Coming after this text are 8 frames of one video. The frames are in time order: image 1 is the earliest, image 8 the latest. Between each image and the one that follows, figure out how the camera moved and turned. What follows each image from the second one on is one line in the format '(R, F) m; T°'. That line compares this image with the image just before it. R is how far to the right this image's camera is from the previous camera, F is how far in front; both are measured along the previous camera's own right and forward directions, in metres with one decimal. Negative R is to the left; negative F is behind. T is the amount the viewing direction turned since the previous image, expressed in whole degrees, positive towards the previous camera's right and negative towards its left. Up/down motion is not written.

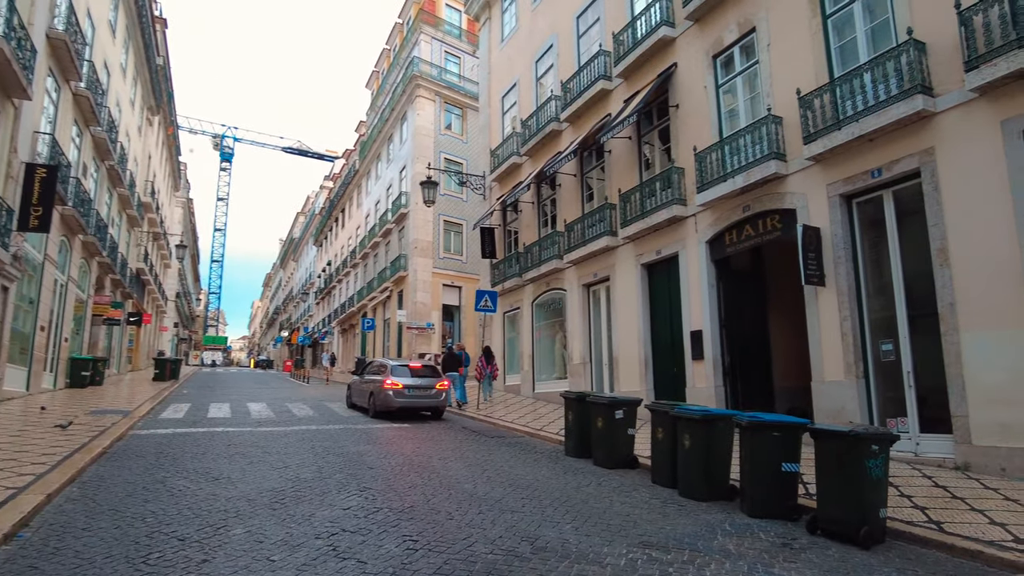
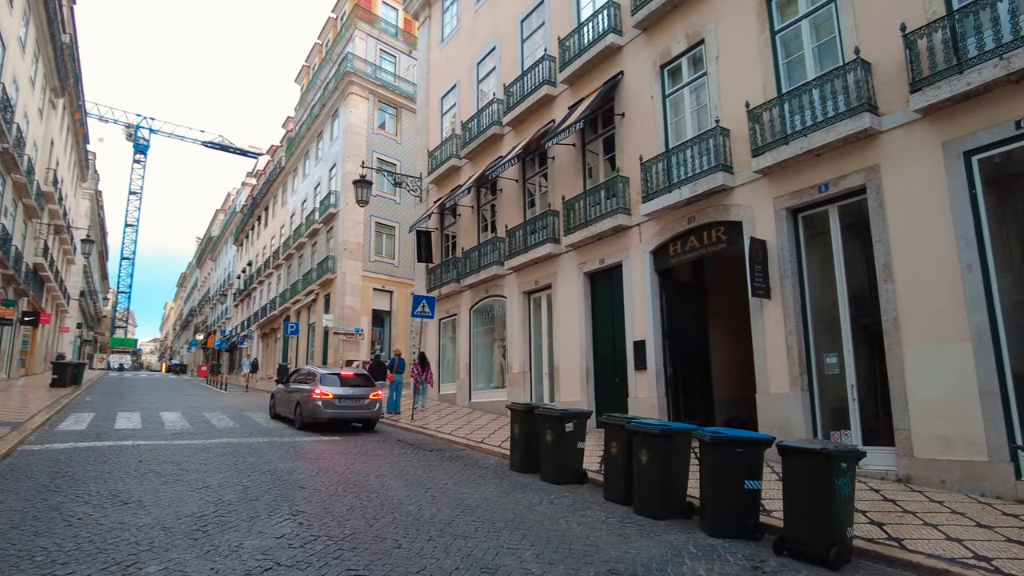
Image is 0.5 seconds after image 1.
(-0.3, +0.4) m; +6°
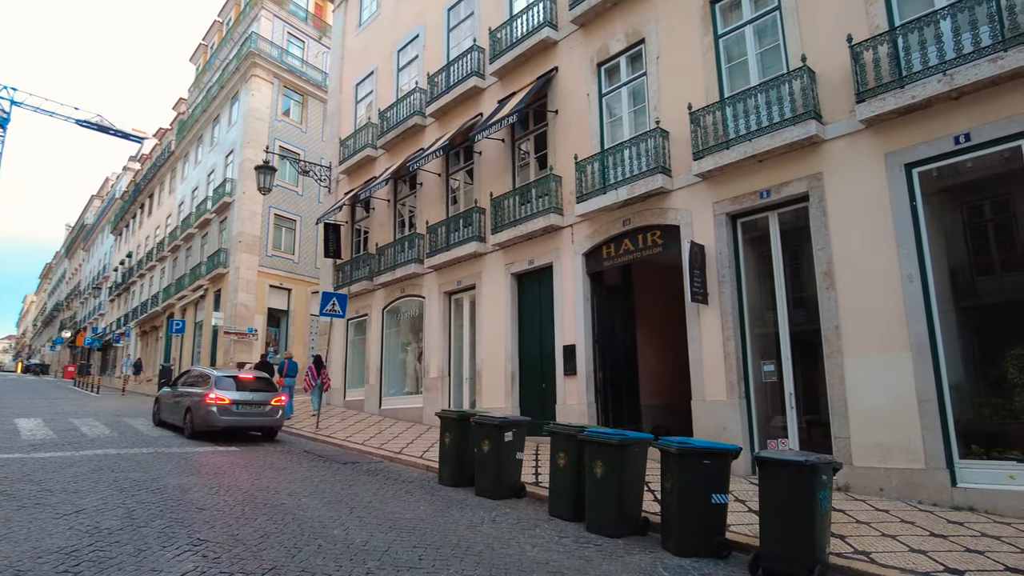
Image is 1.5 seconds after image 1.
(-0.4, +0.7) m; +9°
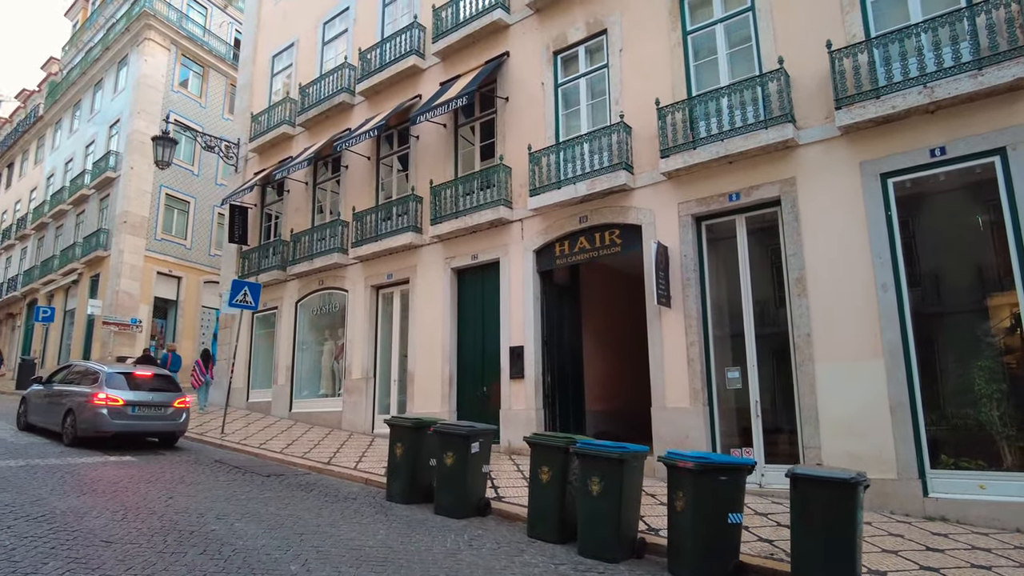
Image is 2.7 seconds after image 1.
(-0.8, +0.8) m; +9°
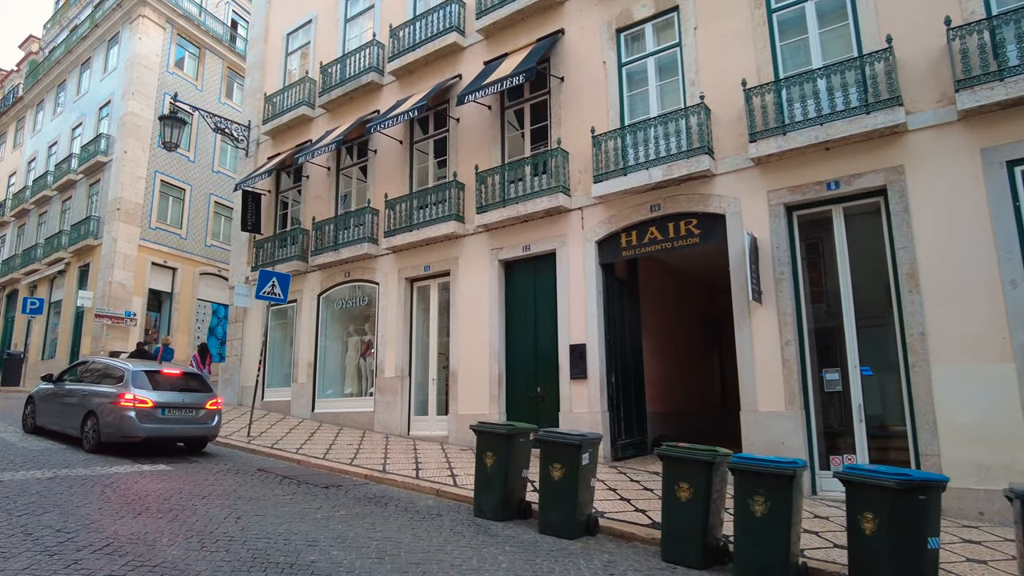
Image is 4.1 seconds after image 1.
(-1.3, +0.7) m; +2°
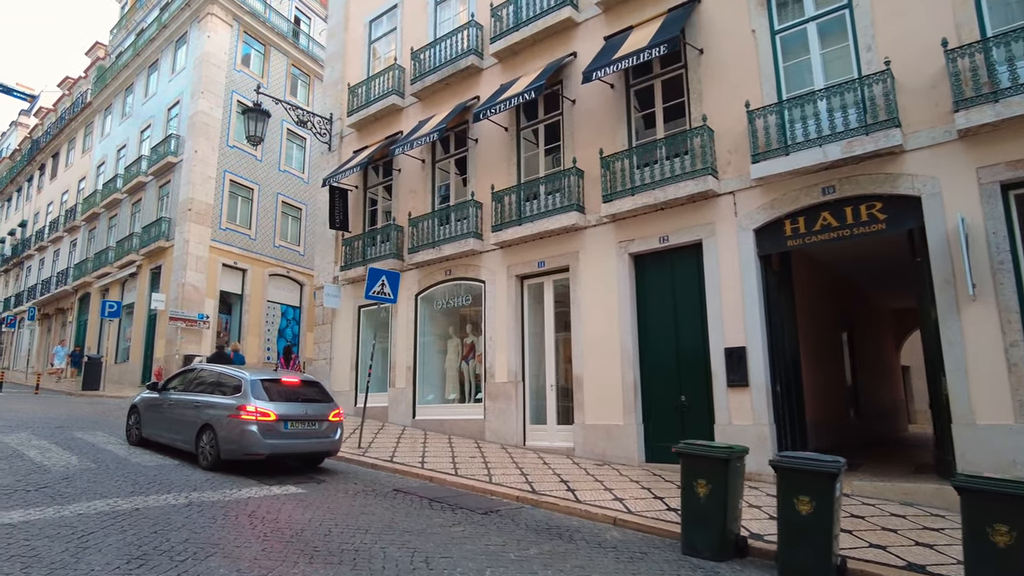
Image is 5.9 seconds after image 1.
(-1.5, +0.9) m; -3°
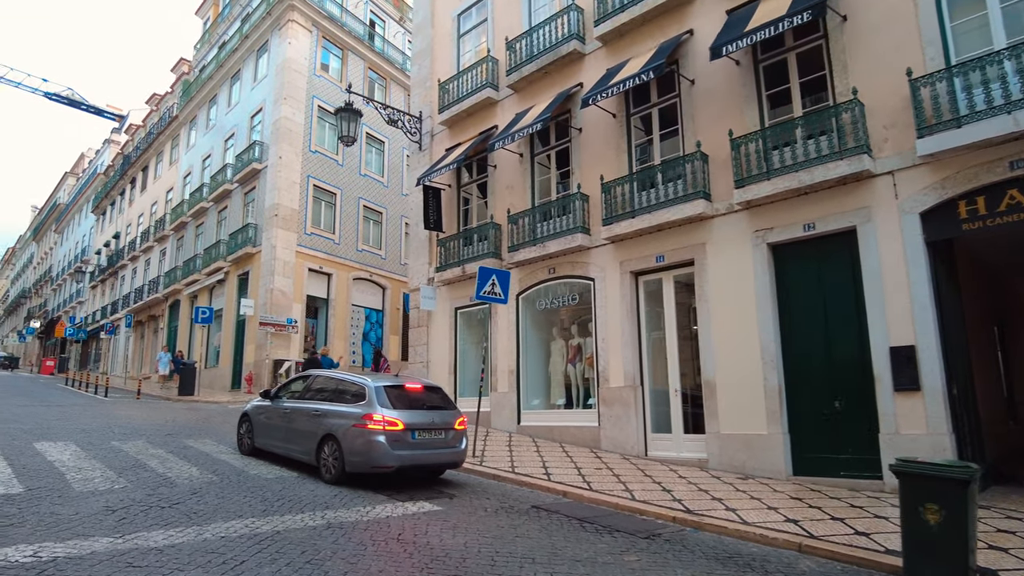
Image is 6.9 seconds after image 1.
(-0.9, +0.6) m; -5°
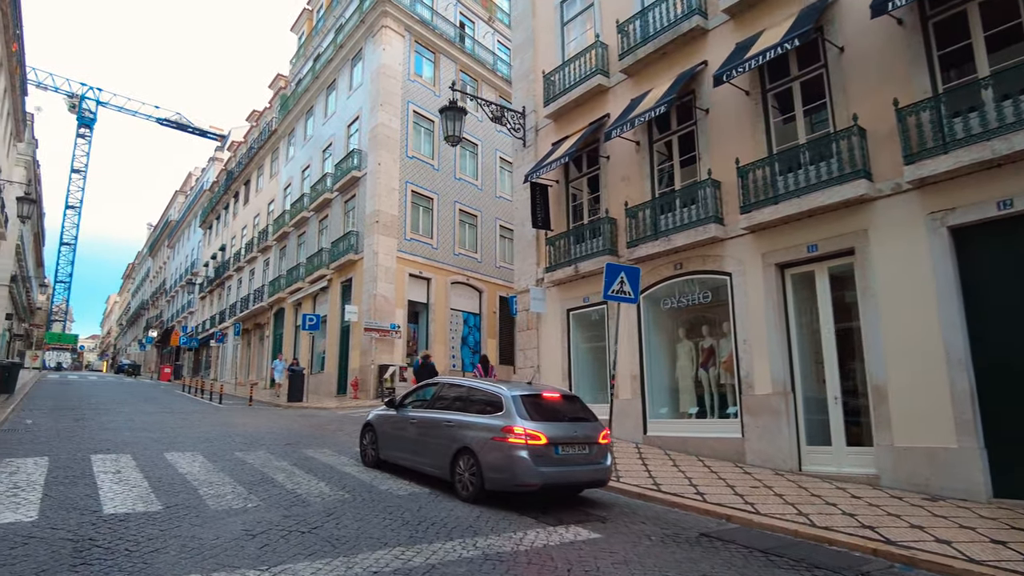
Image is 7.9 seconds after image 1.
(-0.7, +0.7) m; -7°
